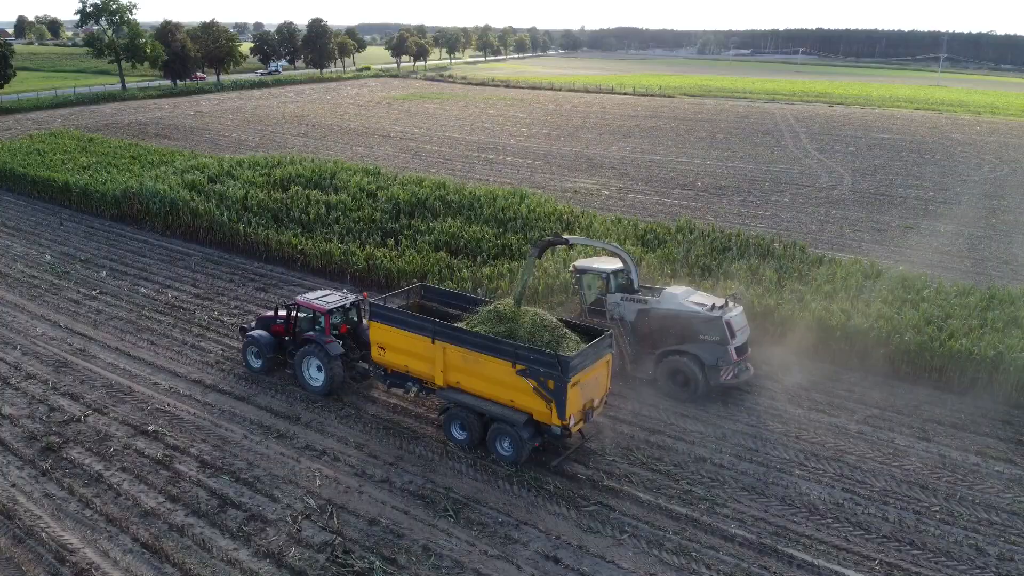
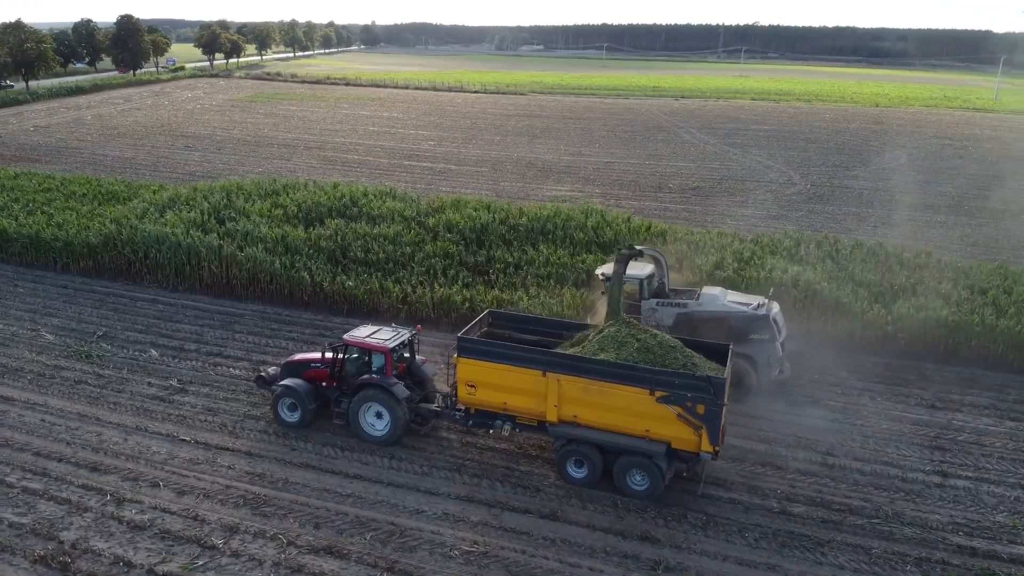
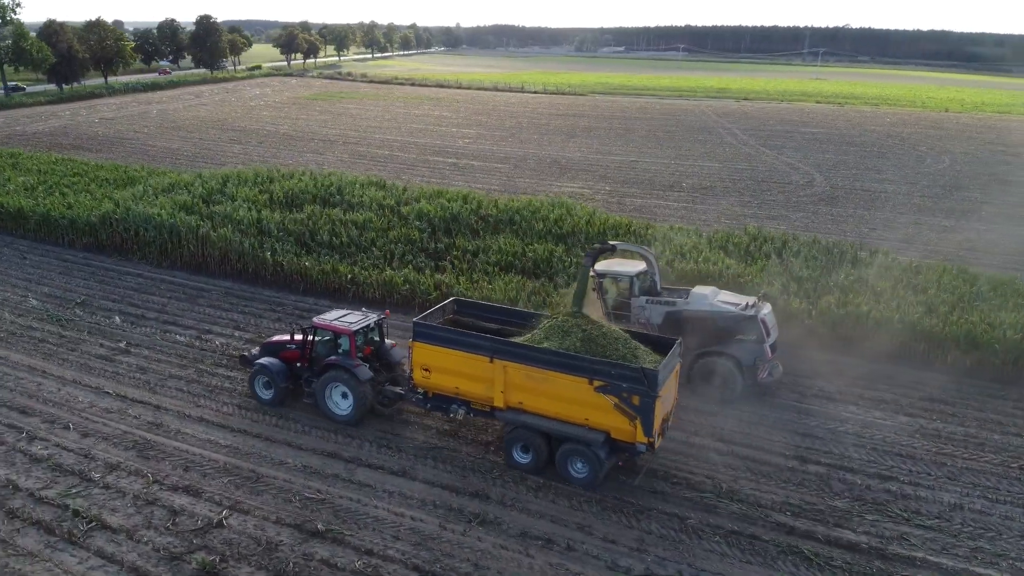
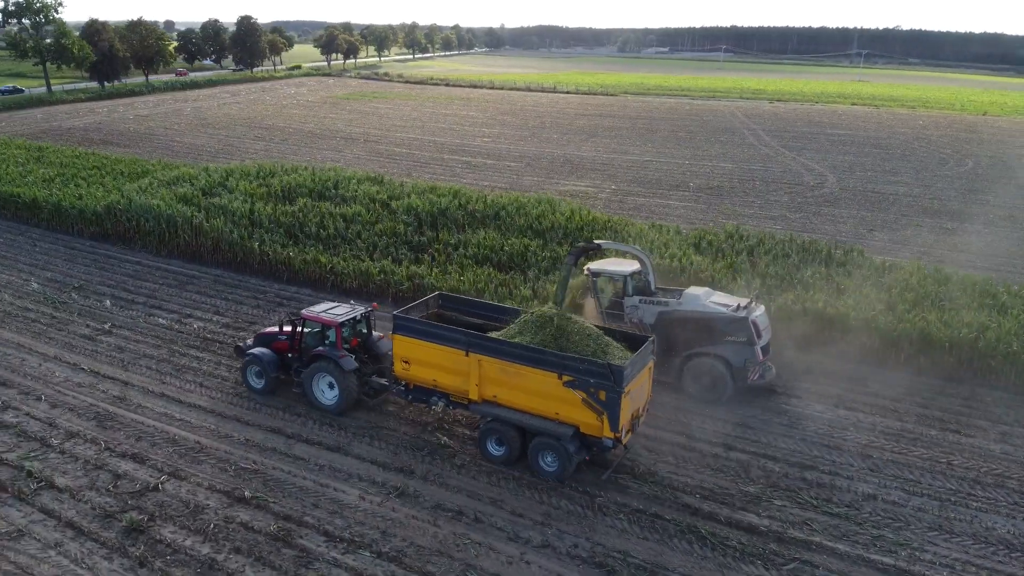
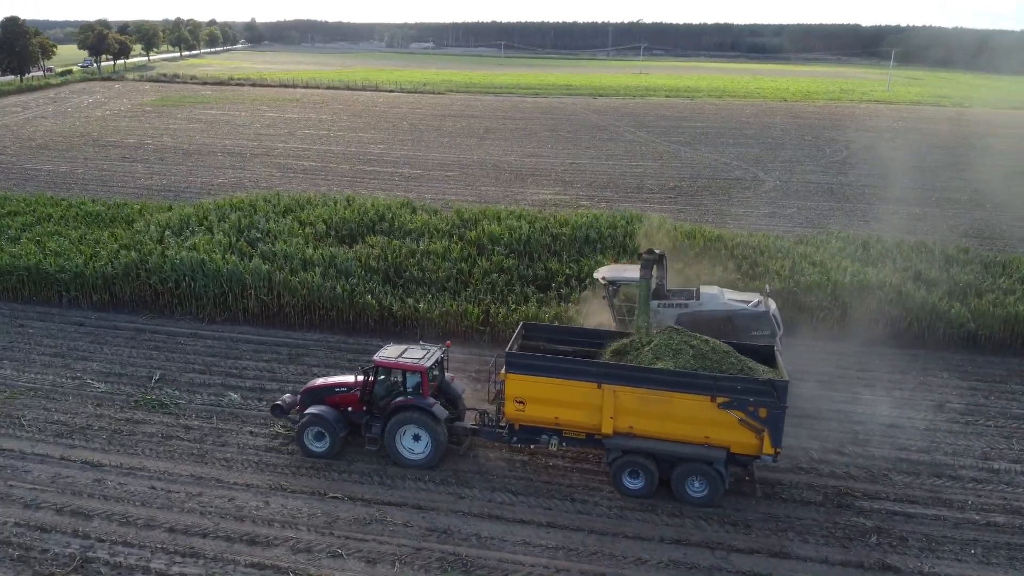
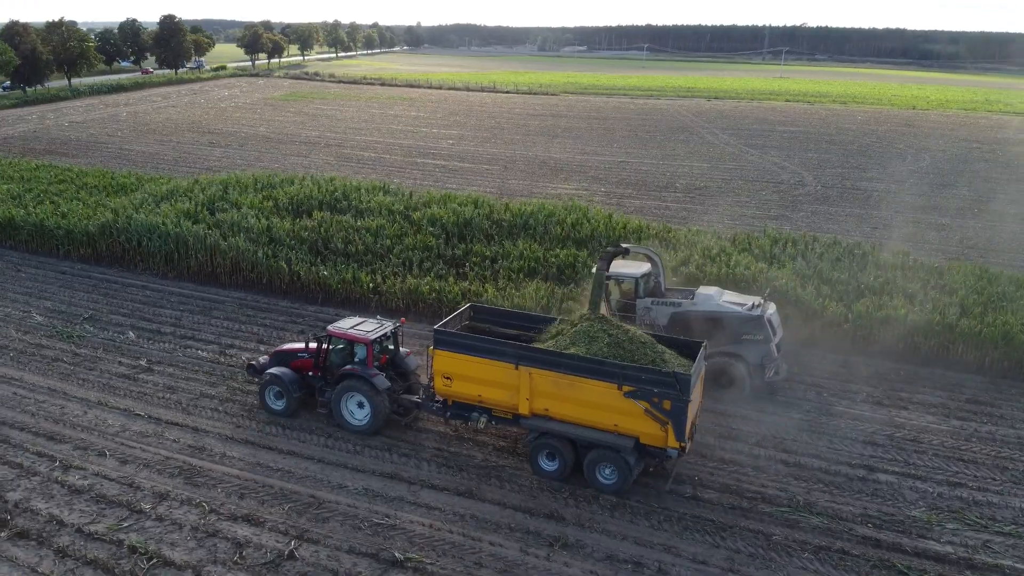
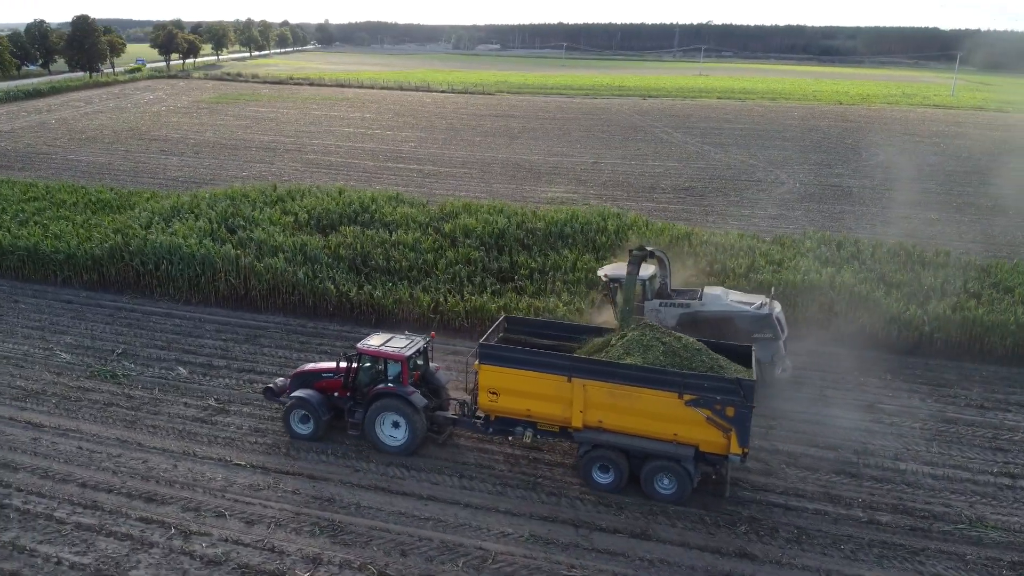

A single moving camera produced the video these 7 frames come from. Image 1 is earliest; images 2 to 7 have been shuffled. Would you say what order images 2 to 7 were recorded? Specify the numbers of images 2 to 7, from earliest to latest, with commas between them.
4, 3, 6, 2, 7, 5
